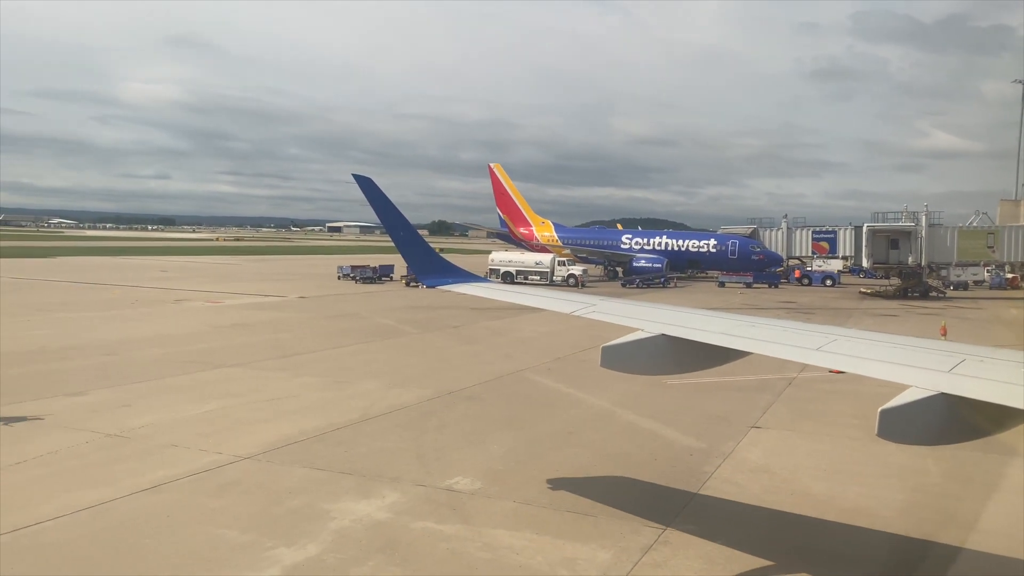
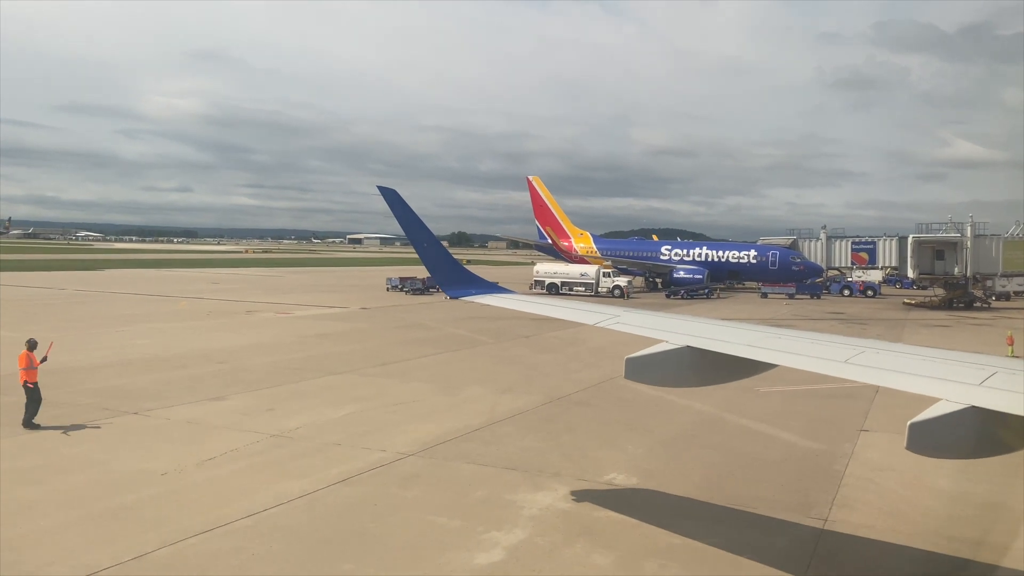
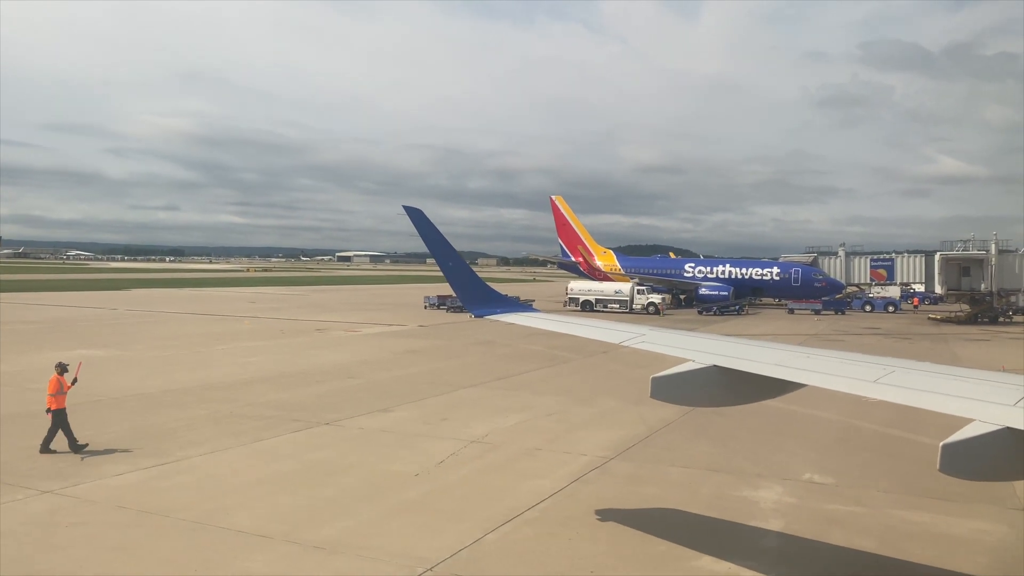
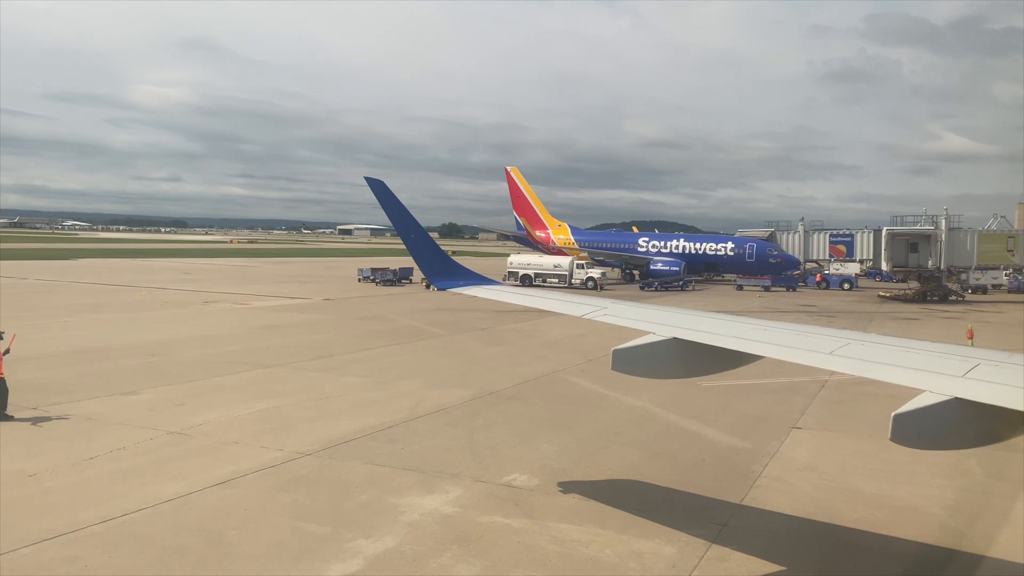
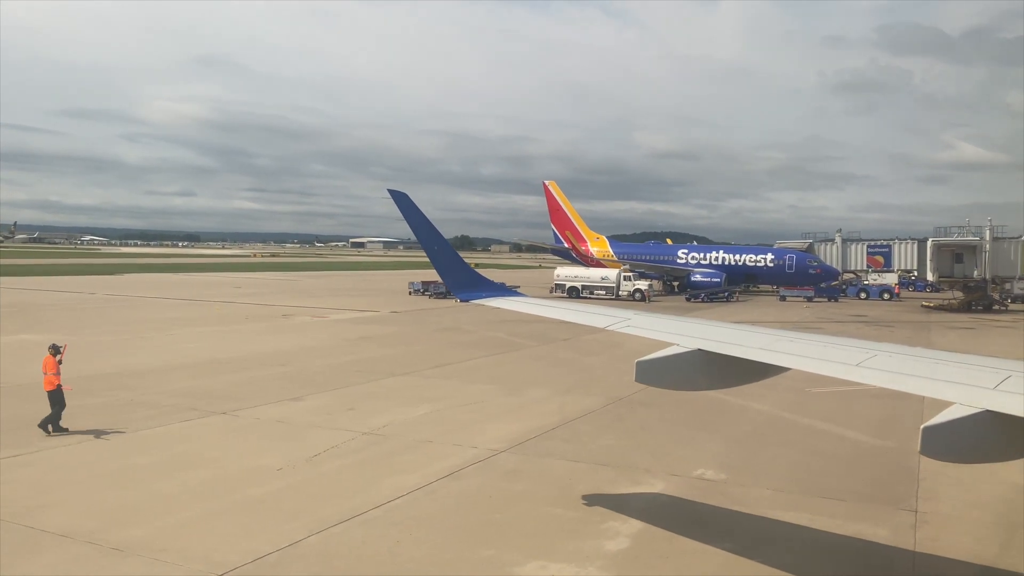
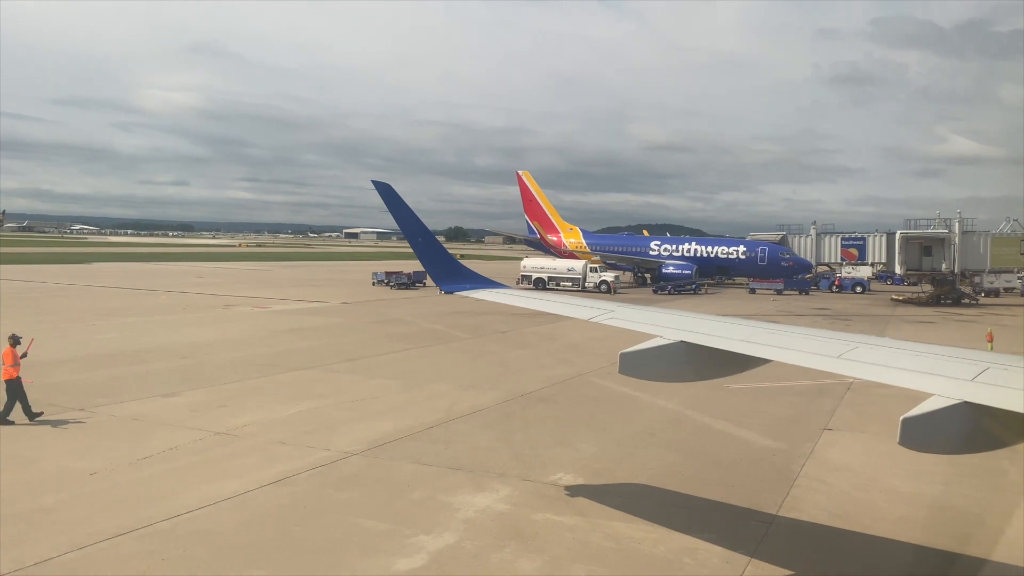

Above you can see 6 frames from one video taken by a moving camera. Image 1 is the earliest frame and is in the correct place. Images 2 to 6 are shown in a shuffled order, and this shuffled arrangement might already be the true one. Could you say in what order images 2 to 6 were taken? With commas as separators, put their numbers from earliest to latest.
4, 6, 2, 5, 3
